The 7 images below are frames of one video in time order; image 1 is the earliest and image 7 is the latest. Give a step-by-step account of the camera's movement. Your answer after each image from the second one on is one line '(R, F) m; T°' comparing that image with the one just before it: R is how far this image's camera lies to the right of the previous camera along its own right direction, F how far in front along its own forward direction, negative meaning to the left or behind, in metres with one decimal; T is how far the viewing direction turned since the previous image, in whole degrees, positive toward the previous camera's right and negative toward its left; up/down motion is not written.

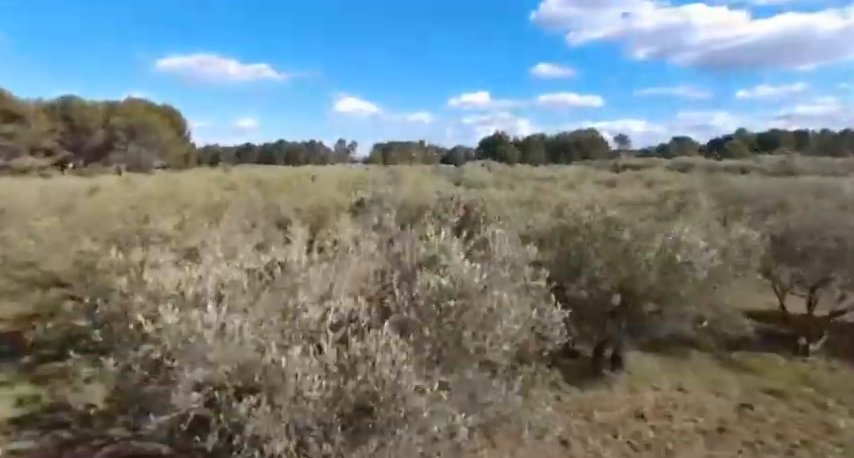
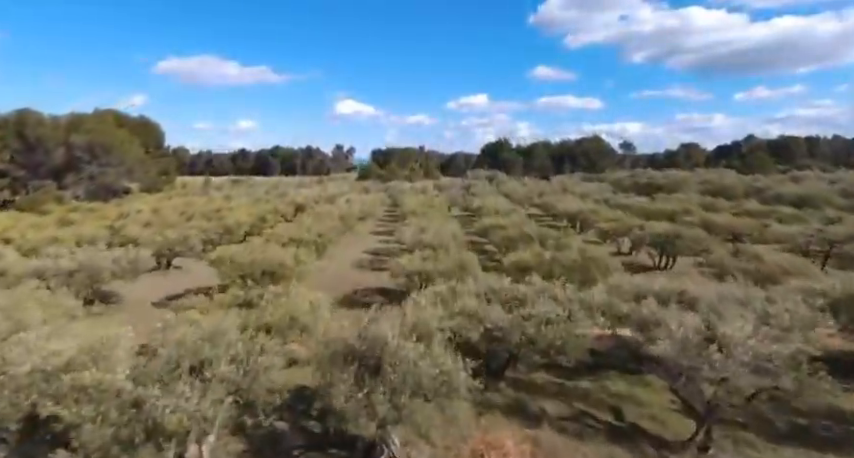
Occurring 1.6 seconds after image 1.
(-0.4, +8.7) m; 0°
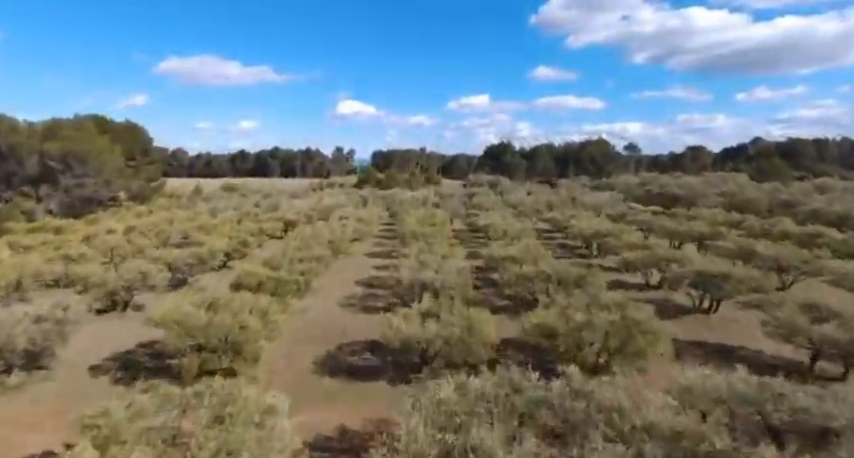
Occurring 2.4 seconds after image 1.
(0.0, +4.6) m; 0°
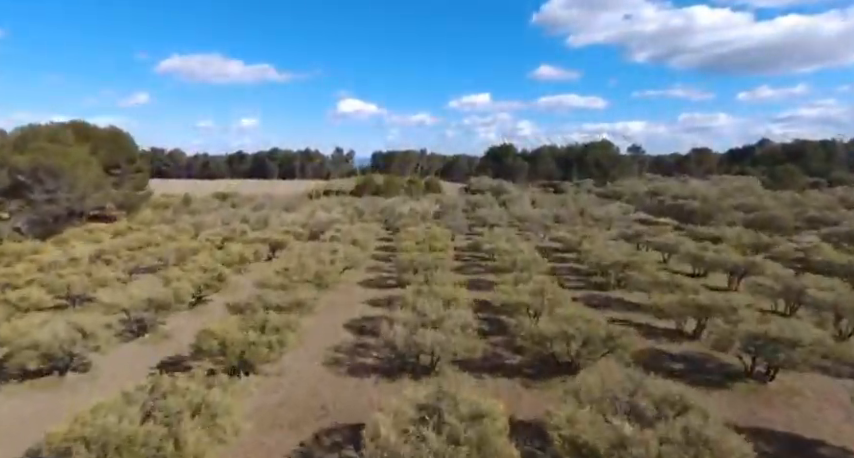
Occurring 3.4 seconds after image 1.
(+0.1, +4.4) m; 0°
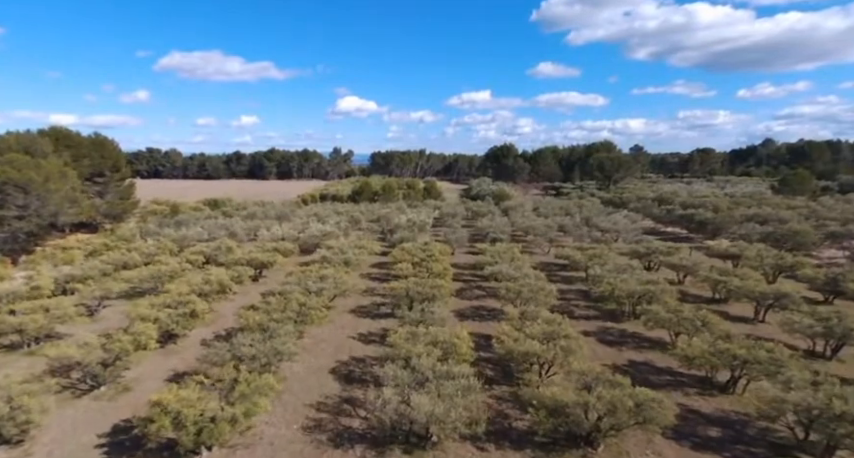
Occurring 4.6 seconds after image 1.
(+0.2, +3.5) m; 0°
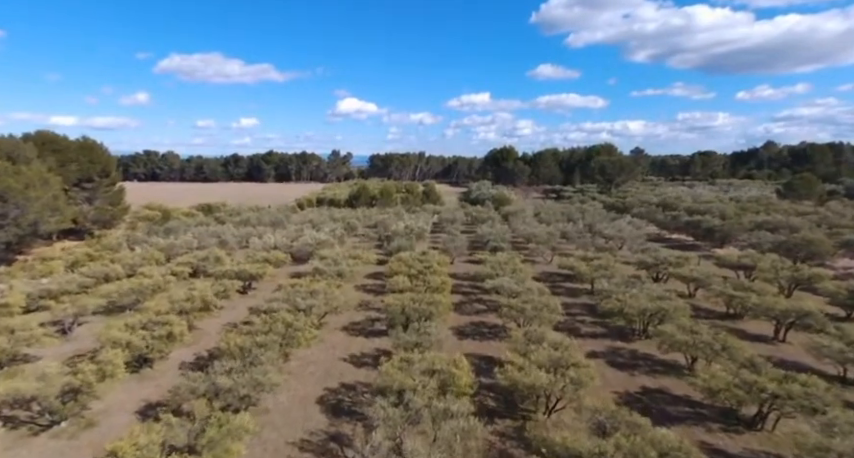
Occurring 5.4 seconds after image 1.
(+0.2, +2.3) m; 0°
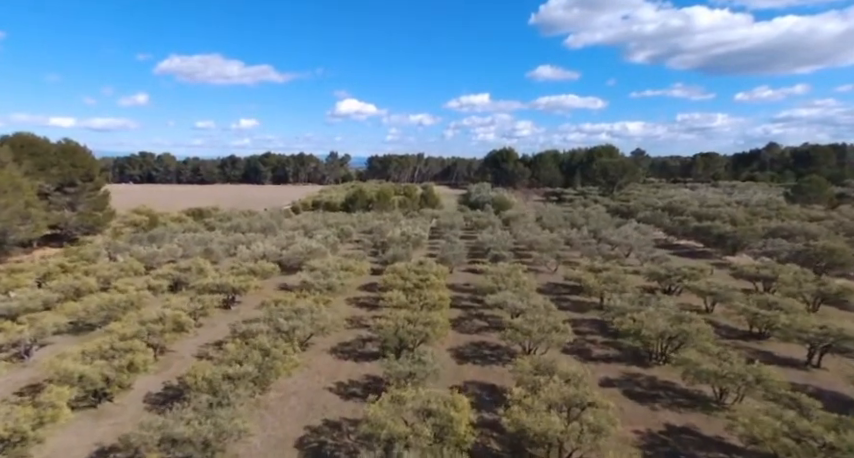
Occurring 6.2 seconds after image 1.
(+0.2, +3.2) m; 0°
